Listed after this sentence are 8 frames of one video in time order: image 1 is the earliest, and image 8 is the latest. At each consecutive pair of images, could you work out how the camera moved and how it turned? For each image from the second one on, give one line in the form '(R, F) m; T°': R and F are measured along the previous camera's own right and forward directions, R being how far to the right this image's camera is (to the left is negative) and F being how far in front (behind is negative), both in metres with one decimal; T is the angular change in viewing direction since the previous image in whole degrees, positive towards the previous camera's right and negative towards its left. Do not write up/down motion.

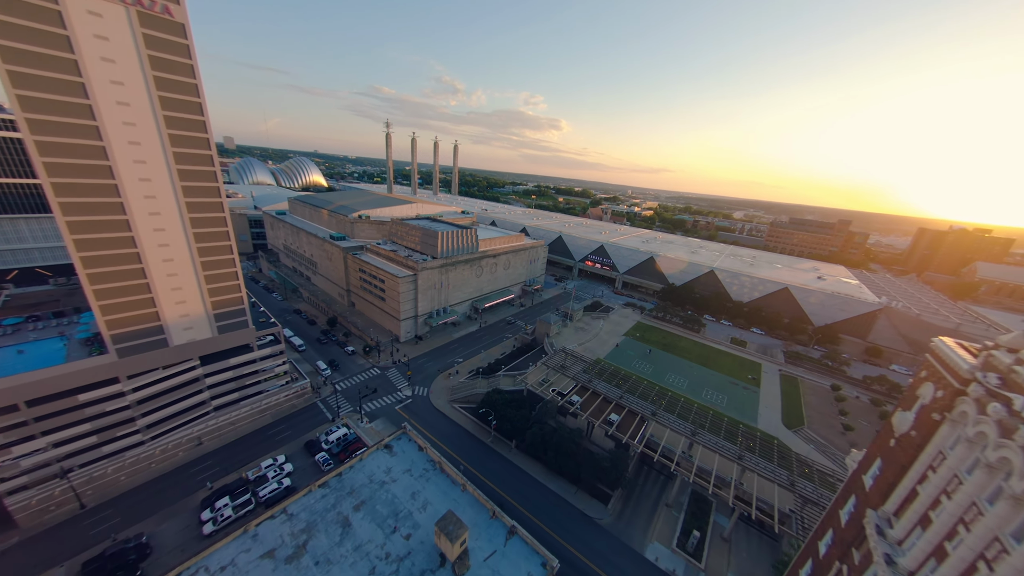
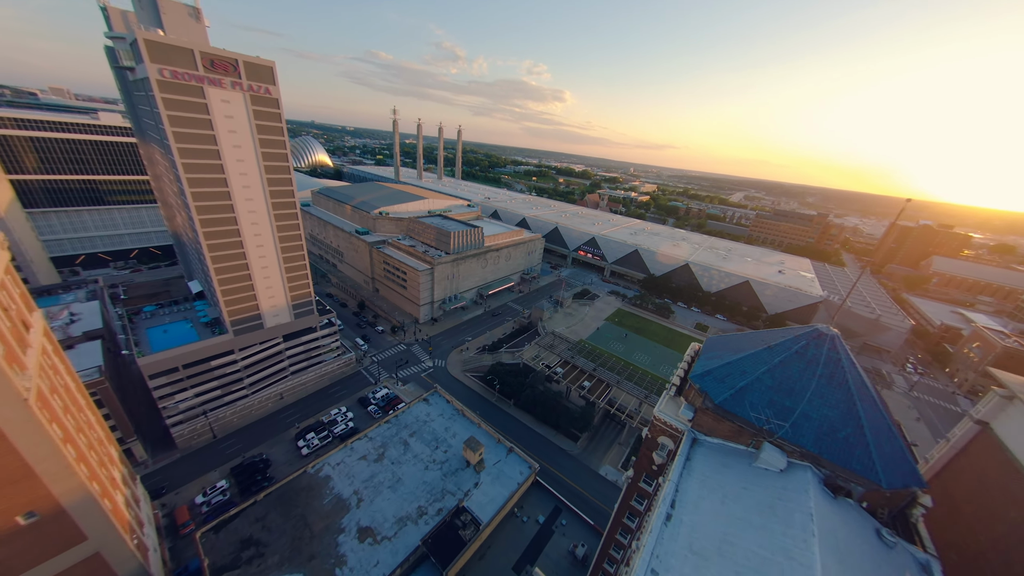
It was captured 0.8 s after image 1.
(-0.2, -10.2) m; 0°
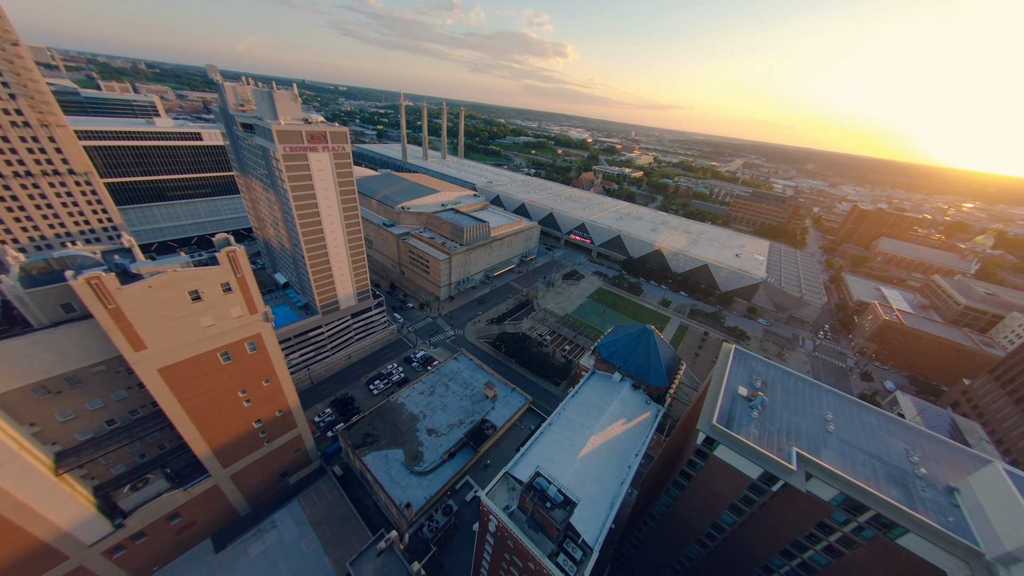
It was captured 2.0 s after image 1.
(-0.6, -15.4) m; 0°
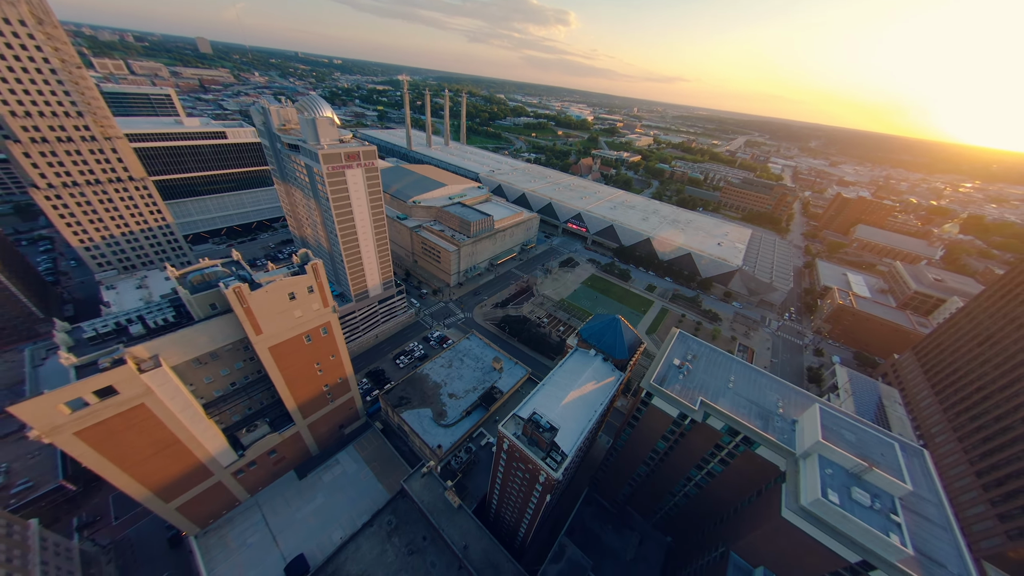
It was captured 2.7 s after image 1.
(-0.5, -9.7) m; 0°
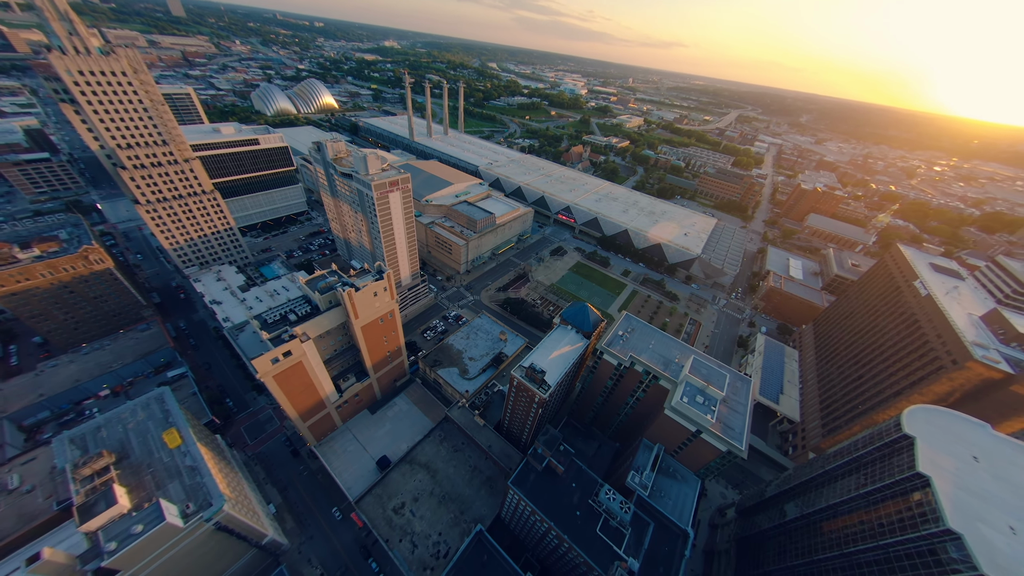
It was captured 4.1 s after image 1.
(-1.9, -18.6) m; +1°
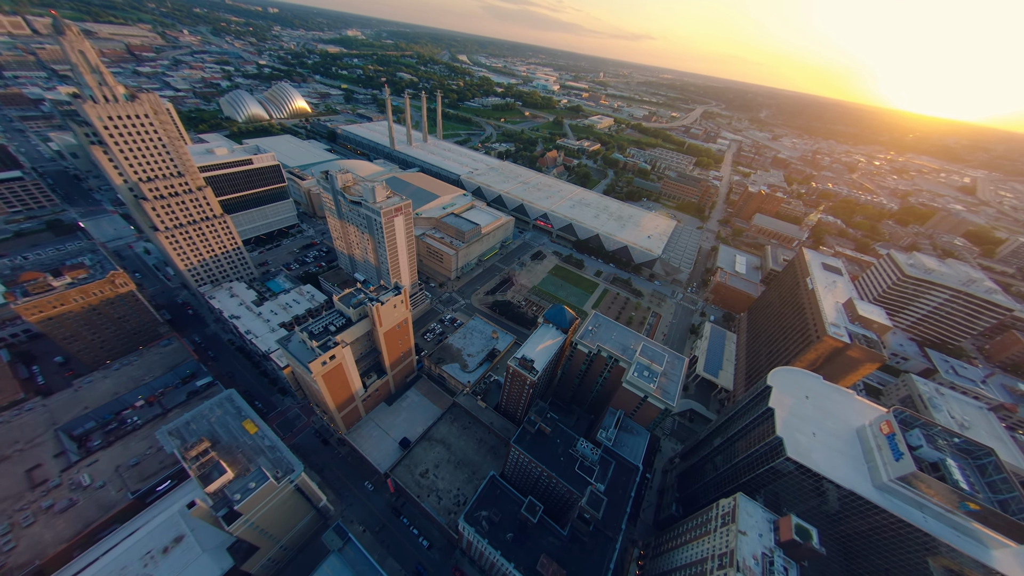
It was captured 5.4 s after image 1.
(-2.3, -13.6) m; +3°
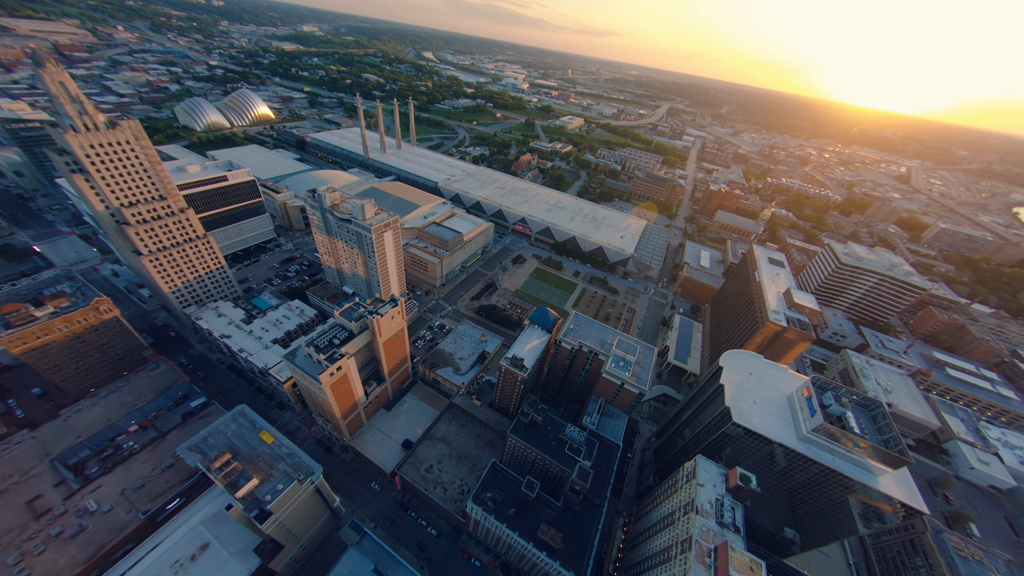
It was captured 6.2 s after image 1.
(-1.6, -6.5) m; +4°
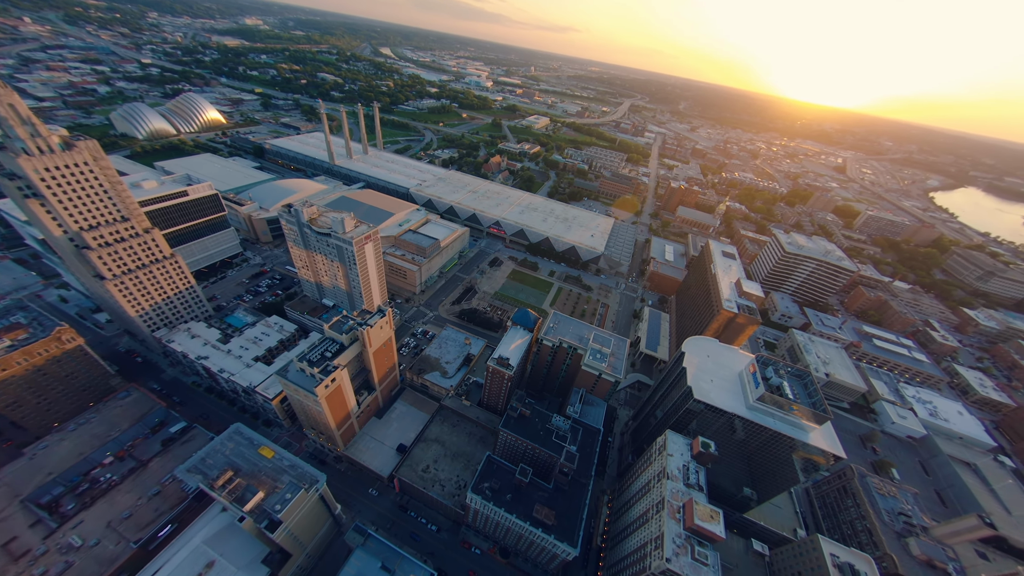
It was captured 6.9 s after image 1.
(-1.5, -4.7) m; +4°
